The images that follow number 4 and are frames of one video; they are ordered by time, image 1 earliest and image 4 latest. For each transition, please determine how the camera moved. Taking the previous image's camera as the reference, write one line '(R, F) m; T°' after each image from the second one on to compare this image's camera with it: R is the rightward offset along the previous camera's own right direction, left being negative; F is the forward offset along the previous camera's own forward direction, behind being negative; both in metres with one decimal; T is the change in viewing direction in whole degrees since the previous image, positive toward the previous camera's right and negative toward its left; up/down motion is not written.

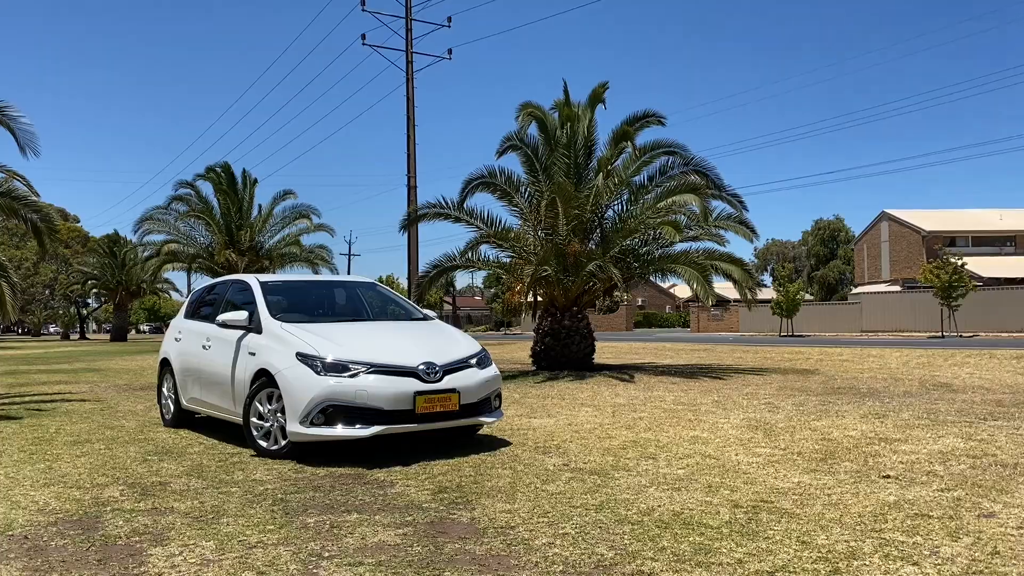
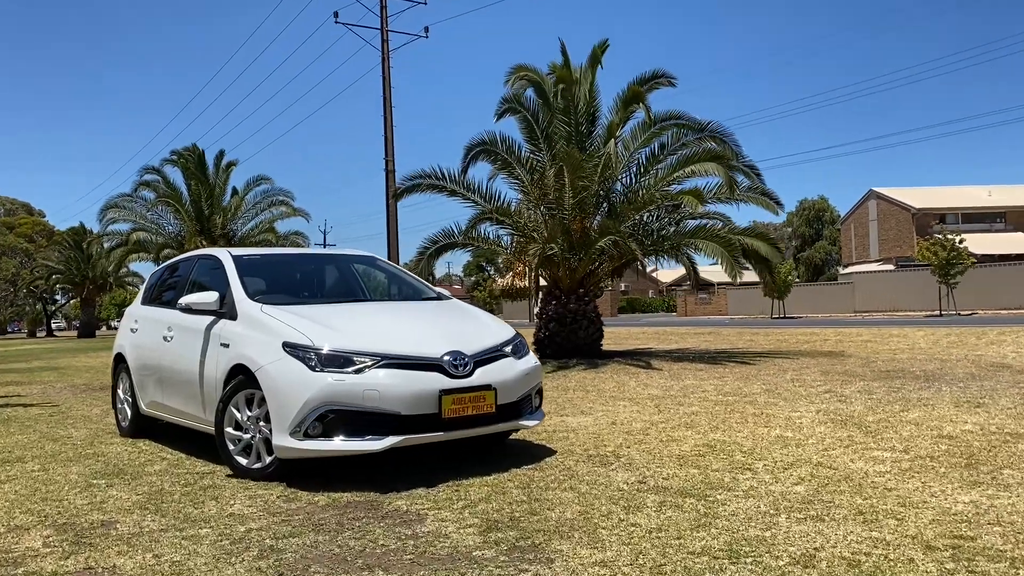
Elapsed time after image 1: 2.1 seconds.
(-0.4, +1.4) m; +2°
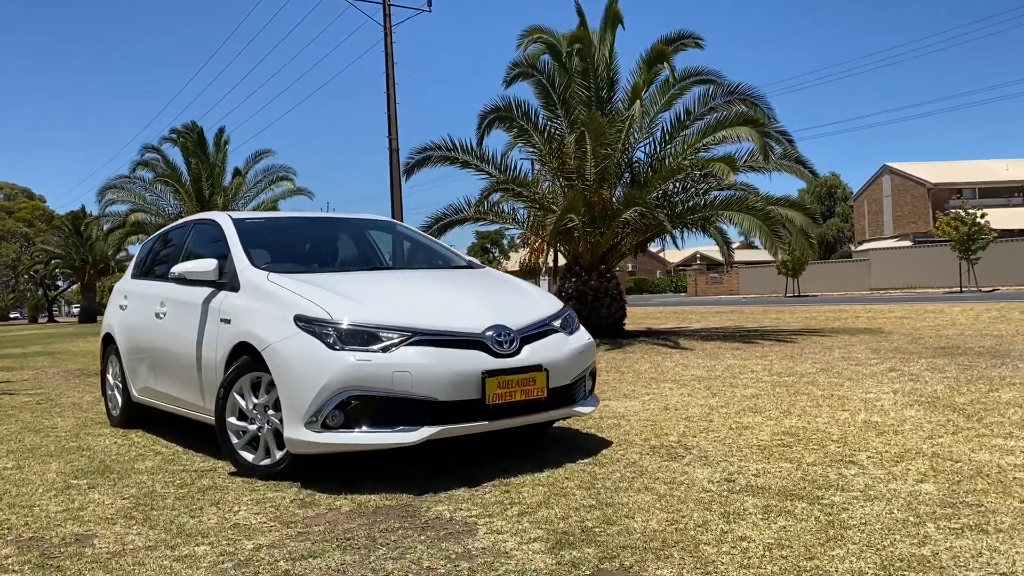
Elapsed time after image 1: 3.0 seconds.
(-0.2, +0.8) m; 0°
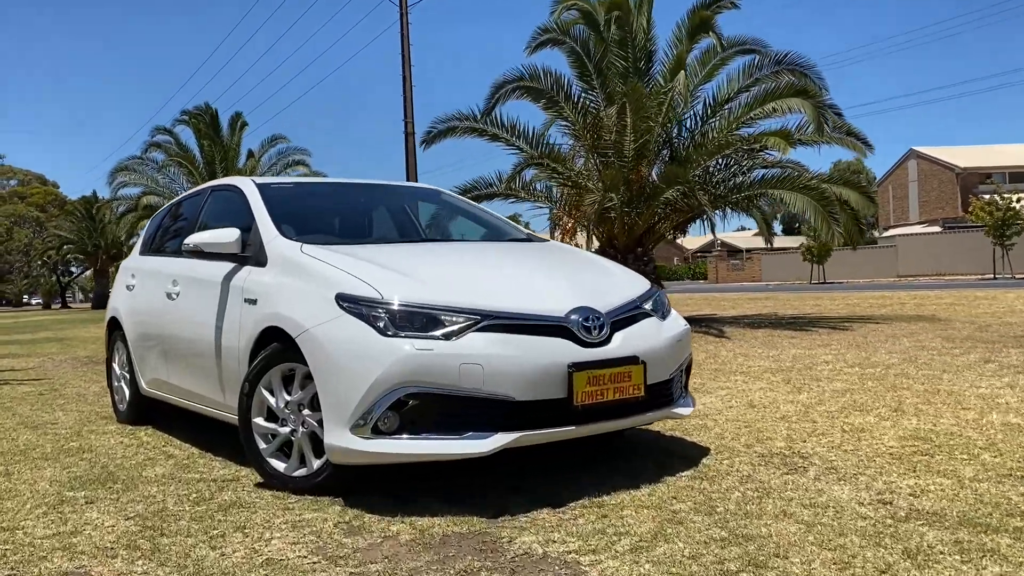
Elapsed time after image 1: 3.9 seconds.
(-0.3, +0.8) m; -1°
